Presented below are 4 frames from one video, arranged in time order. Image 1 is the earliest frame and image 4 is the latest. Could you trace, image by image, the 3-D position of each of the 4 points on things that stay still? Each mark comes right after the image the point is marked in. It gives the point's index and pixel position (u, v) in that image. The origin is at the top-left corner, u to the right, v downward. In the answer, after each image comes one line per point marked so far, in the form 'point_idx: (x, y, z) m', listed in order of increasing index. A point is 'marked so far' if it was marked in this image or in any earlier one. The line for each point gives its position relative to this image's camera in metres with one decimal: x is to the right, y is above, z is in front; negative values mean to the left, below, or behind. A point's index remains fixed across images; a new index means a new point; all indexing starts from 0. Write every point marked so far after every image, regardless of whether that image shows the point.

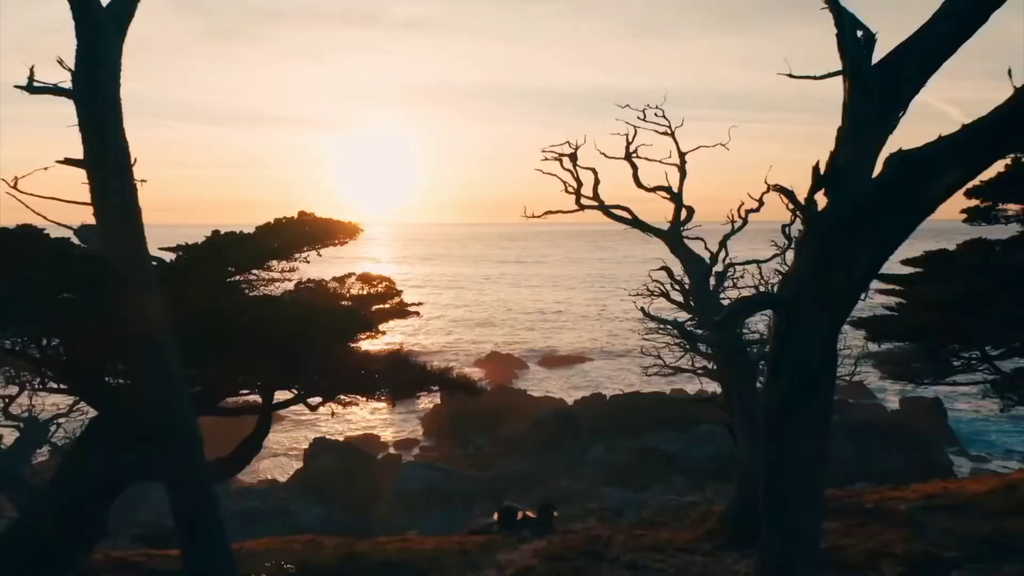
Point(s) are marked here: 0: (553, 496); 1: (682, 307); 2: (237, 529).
0: (+0.9, -4.6, +19.9) m
1: (+2.1, -0.2, +10.5) m
2: (-5.2, -4.5, +16.6) m
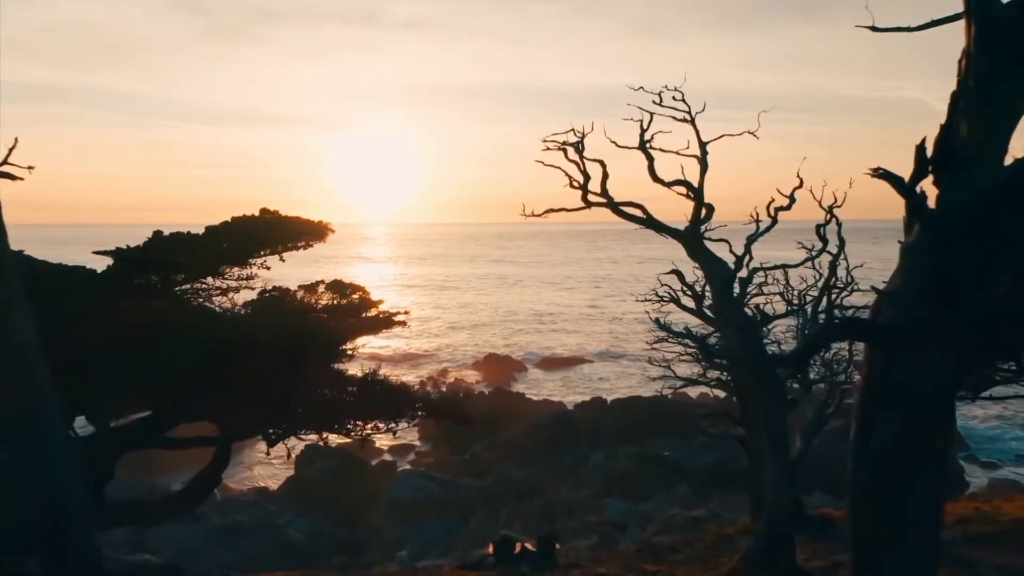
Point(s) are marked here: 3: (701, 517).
0: (+0.9, -4.7, +19.0) m
1: (+2.1, -0.3, +9.6) m
2: (-5.3, -4.6, +15.7) m
3: (+3.4, -4.2, +16.0) m
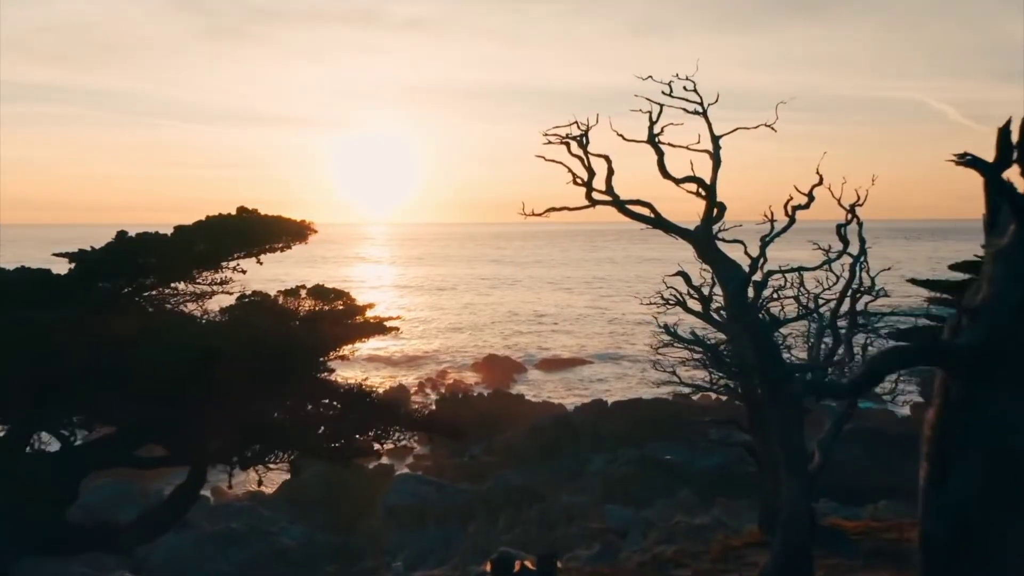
0: (+0.9, -4.7, +18.6) m
1: (+2.0, -0.3, +9.2) m
2: (-5.3, -4.6, +15.3) m
3: (+3.4, -4.2, +15.5) m
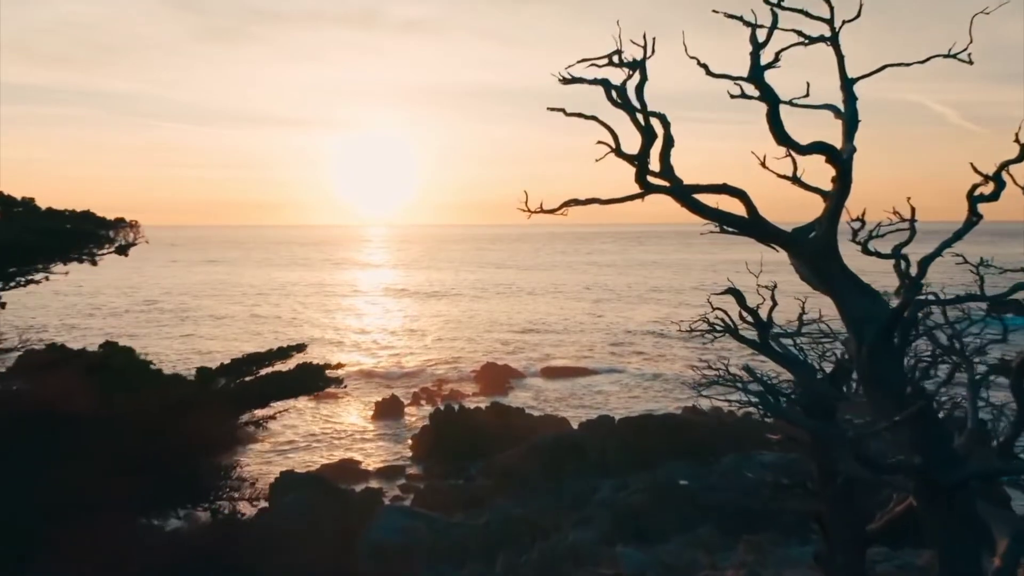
0: (+0.8, -4.9, +16.3) m
1: (+2.0, -0.5, +6.9) m
2: (-5.3, -4.8, +13.0) m
3: (+3.4, -4.4, +13.2) m
